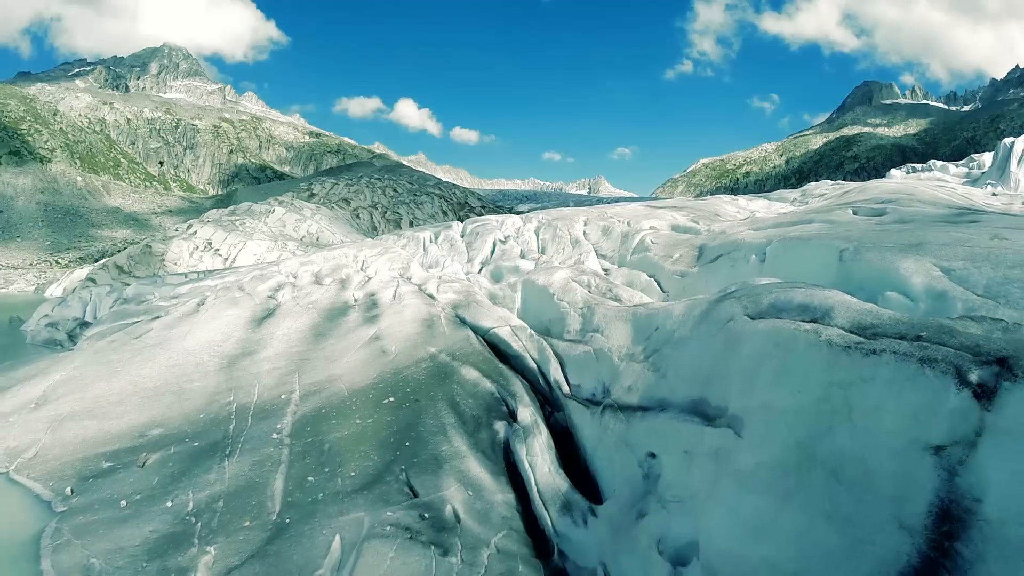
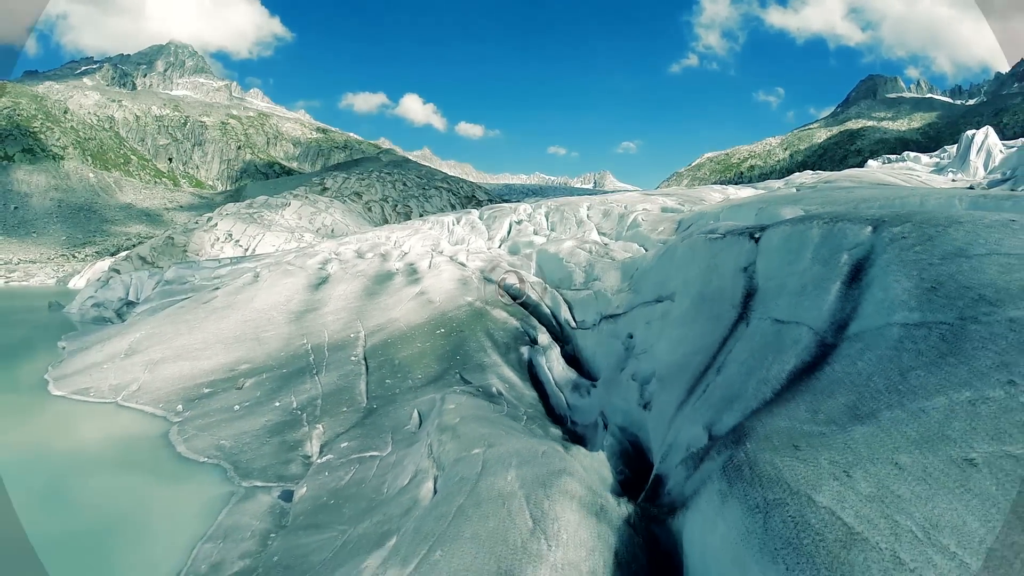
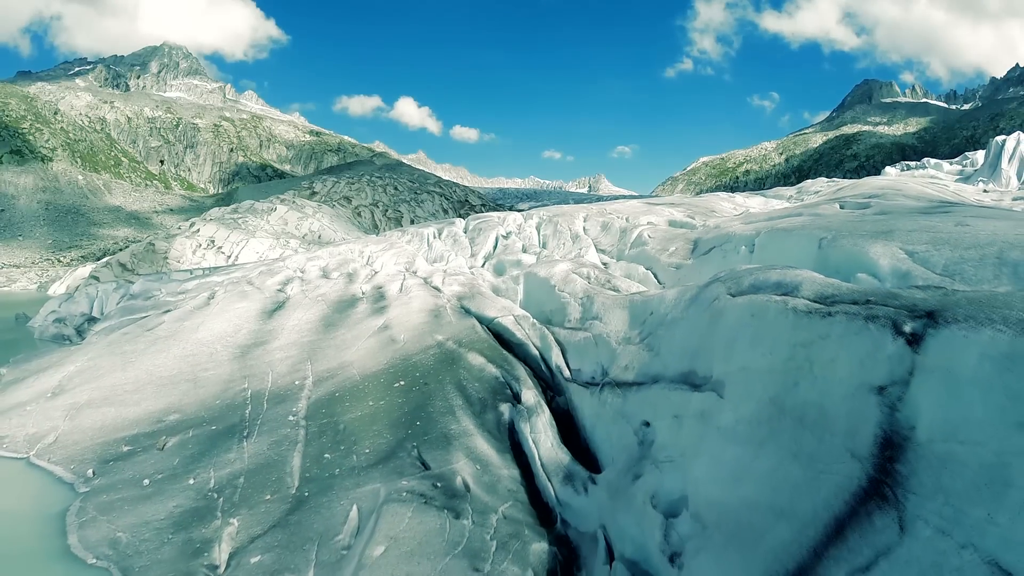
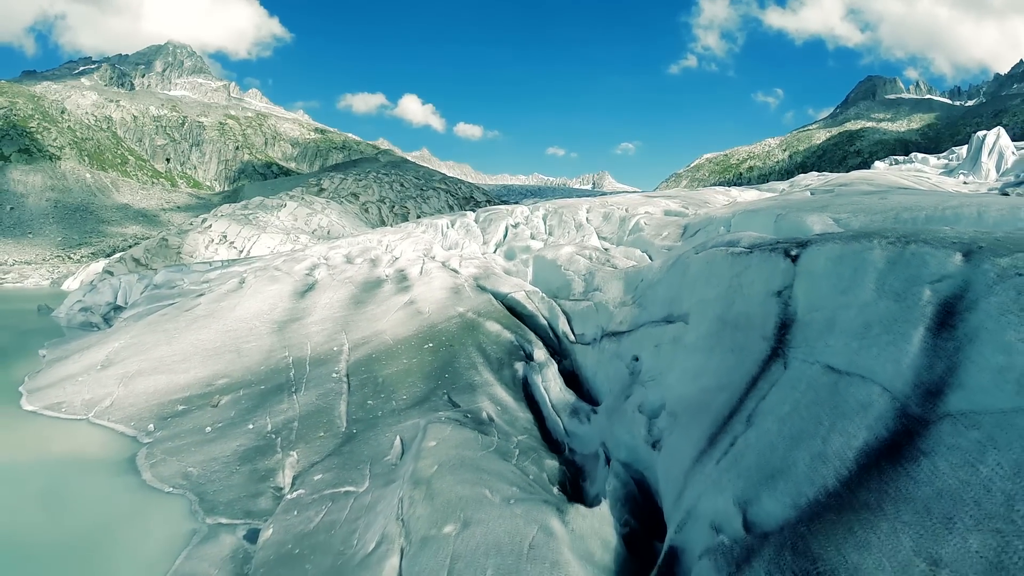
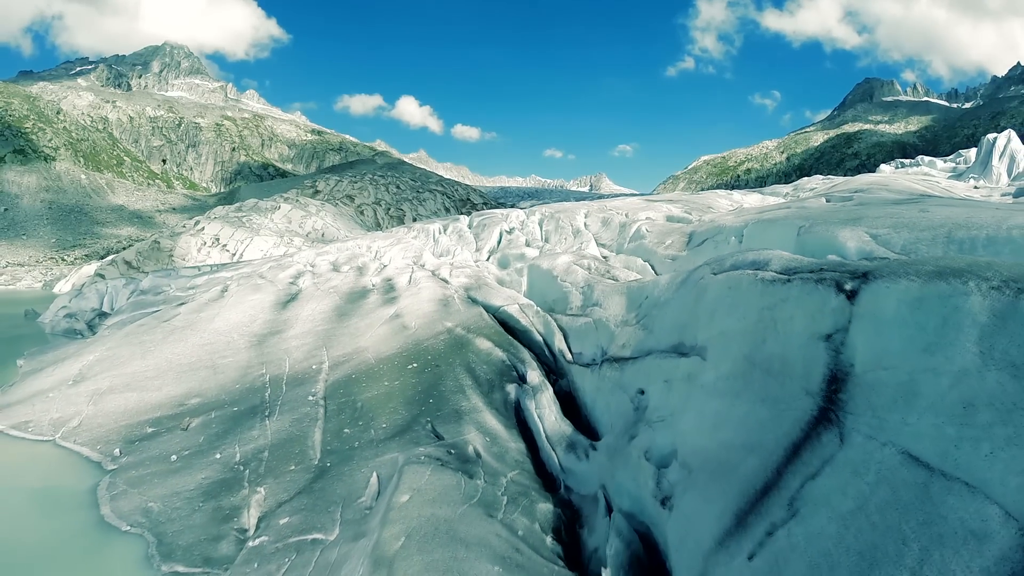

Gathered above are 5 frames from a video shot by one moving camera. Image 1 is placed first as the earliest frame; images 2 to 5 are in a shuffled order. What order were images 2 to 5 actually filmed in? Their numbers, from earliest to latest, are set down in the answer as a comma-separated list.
3, 5, 4, 2
